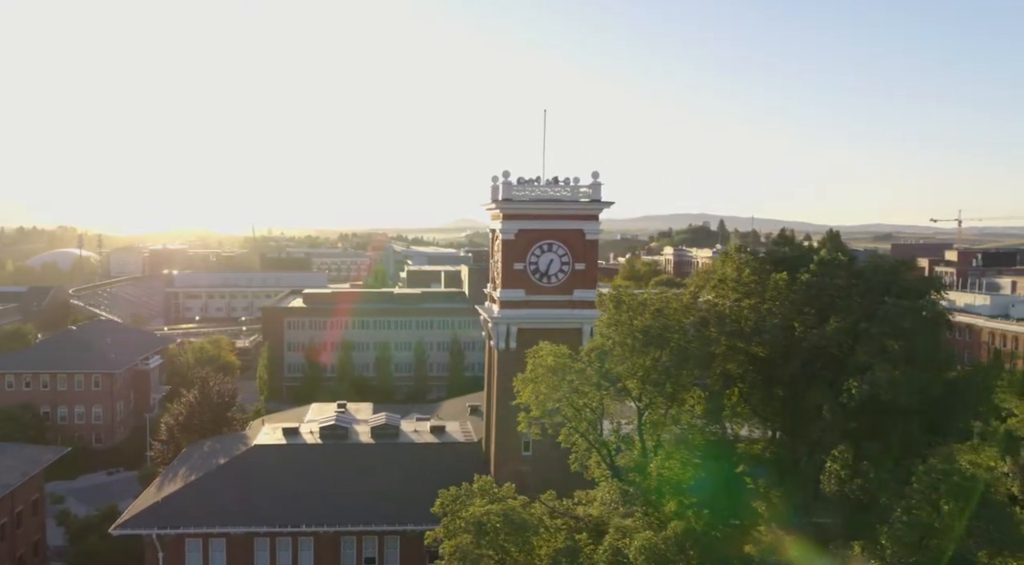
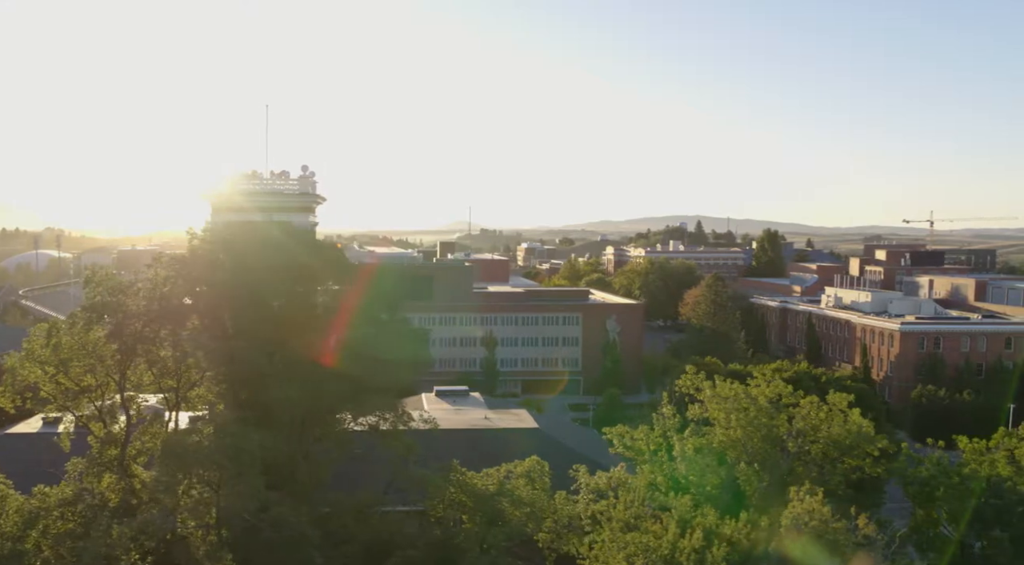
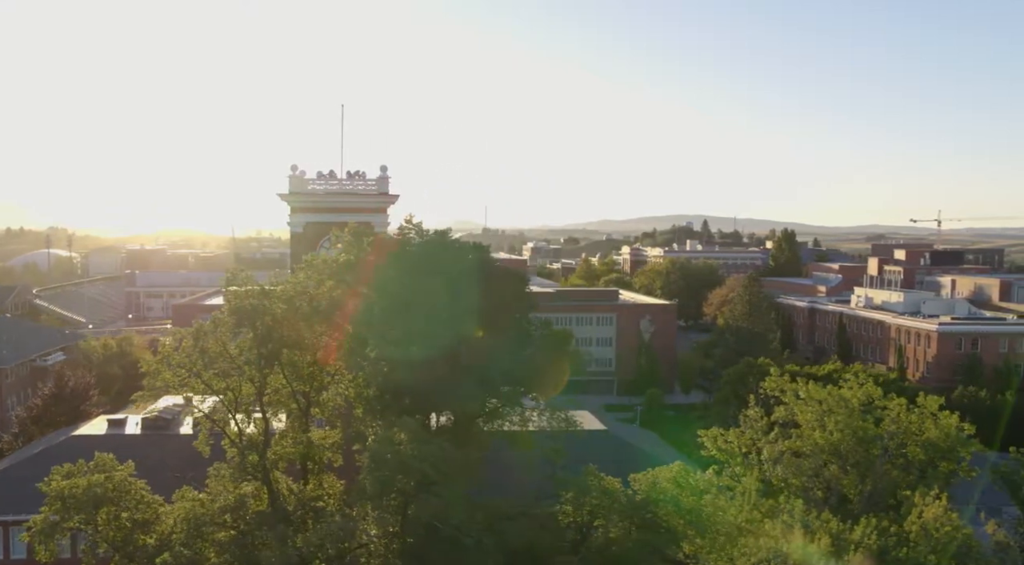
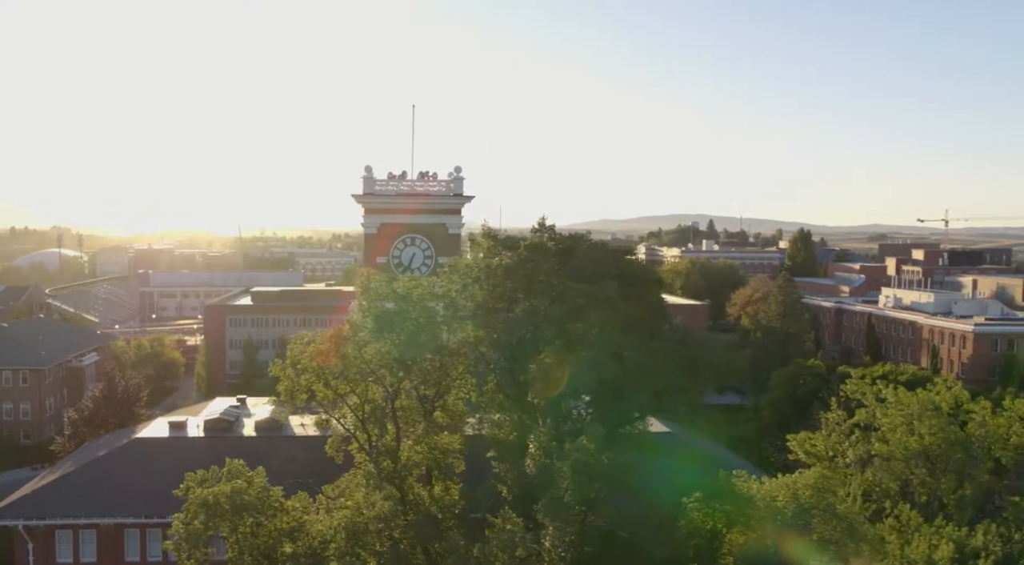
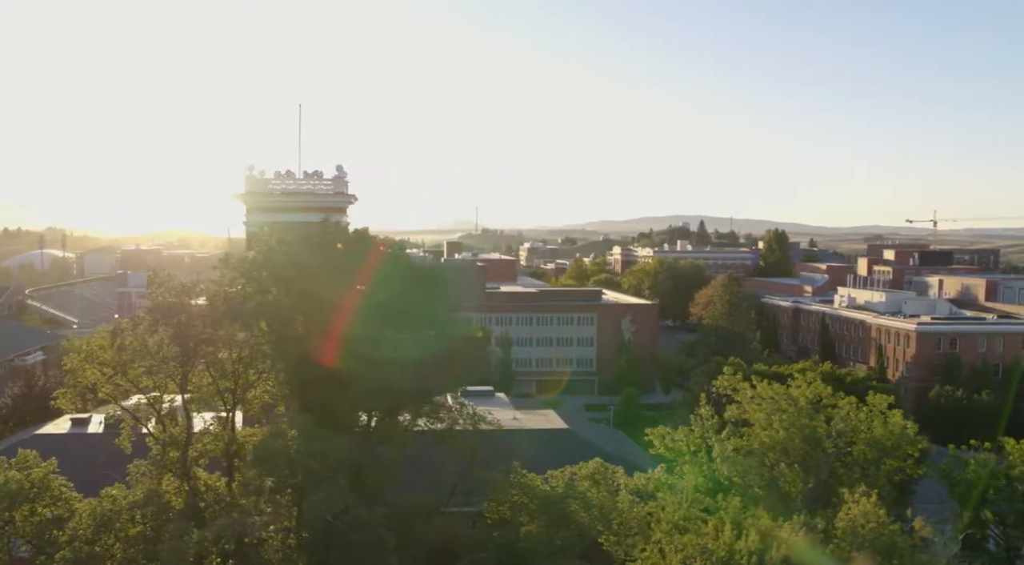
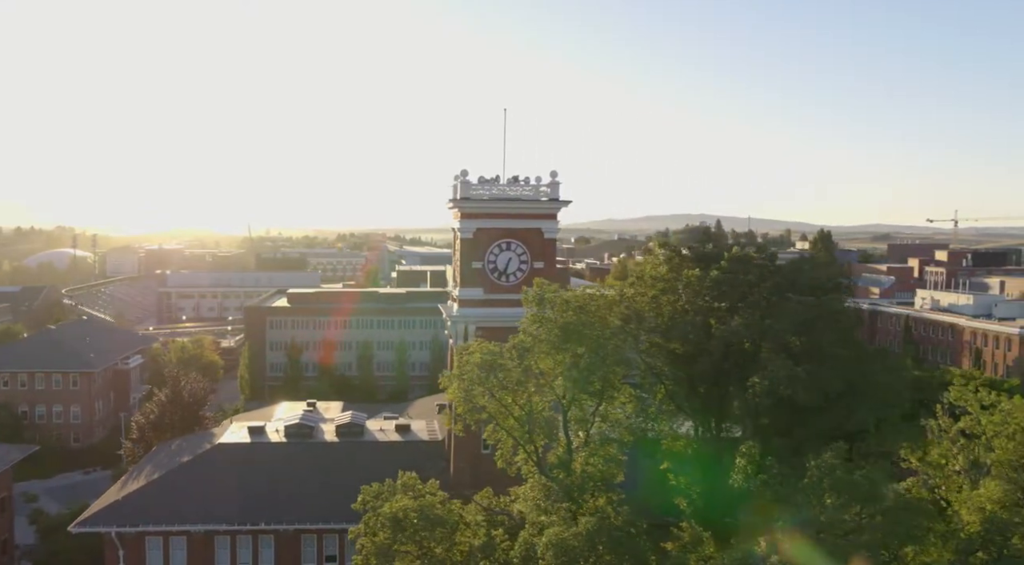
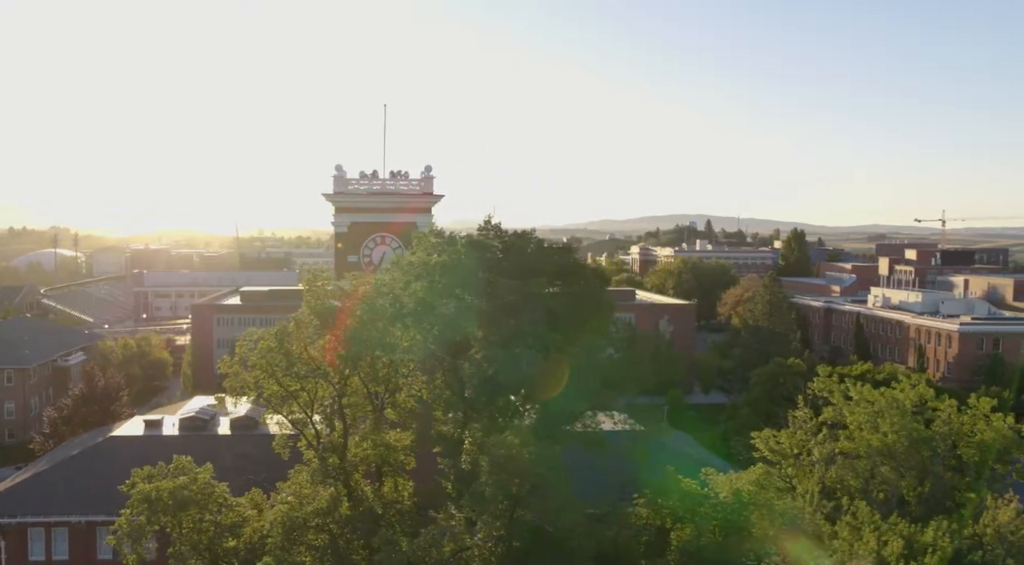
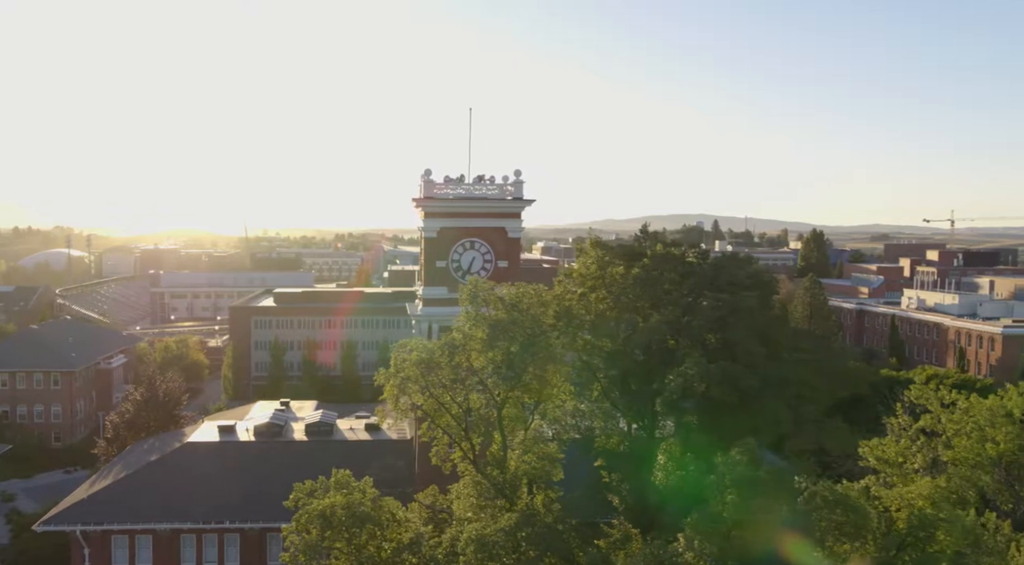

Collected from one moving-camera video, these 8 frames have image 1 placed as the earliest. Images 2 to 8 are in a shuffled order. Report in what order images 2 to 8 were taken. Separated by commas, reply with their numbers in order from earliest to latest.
6, 8, 4, 7, 3, 5, 2
